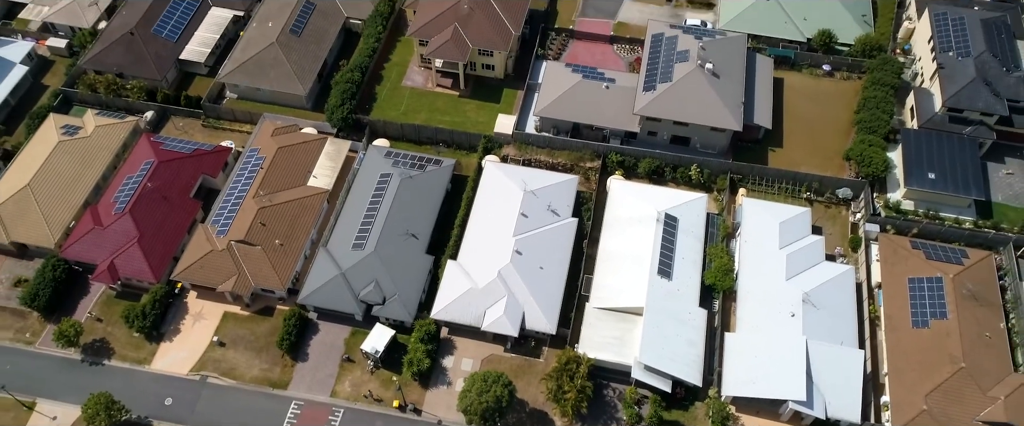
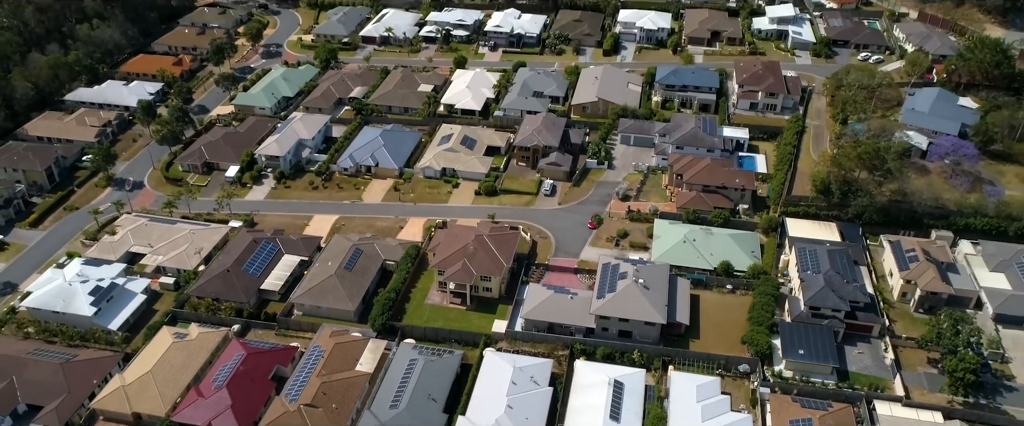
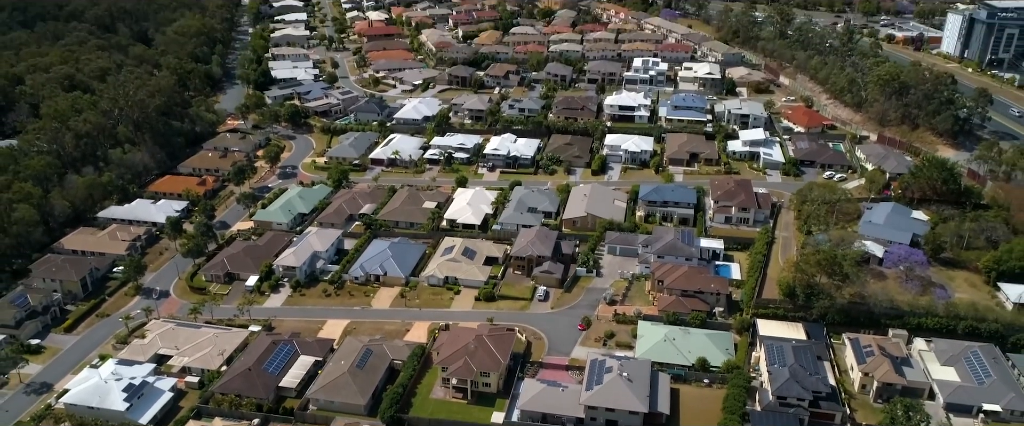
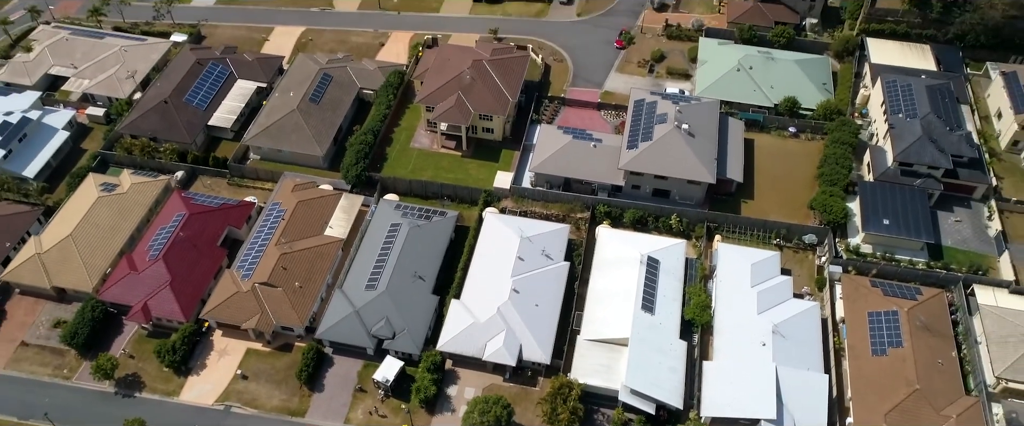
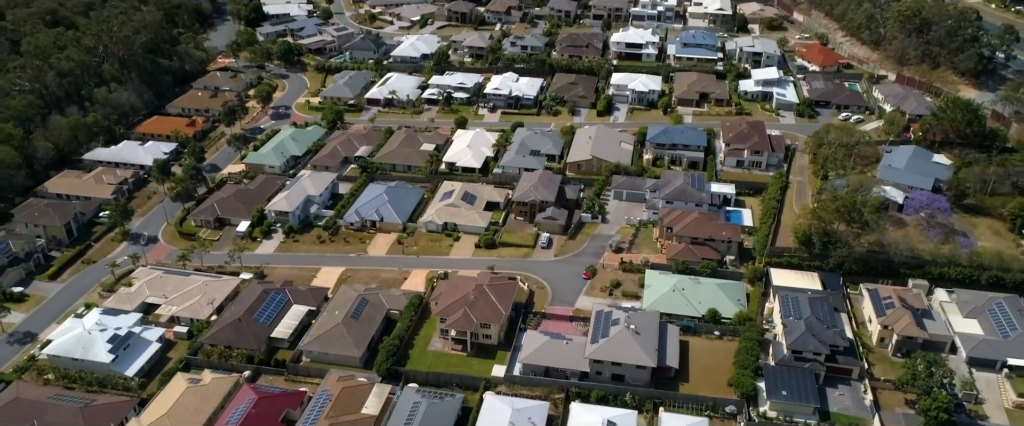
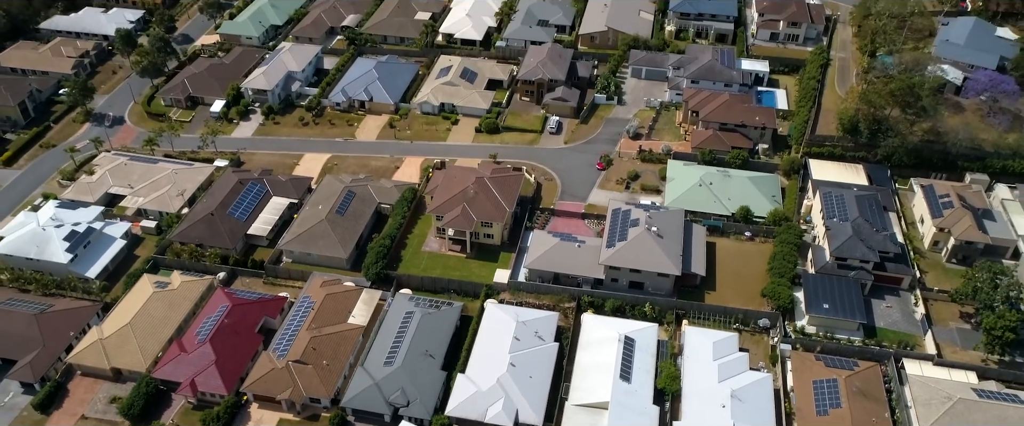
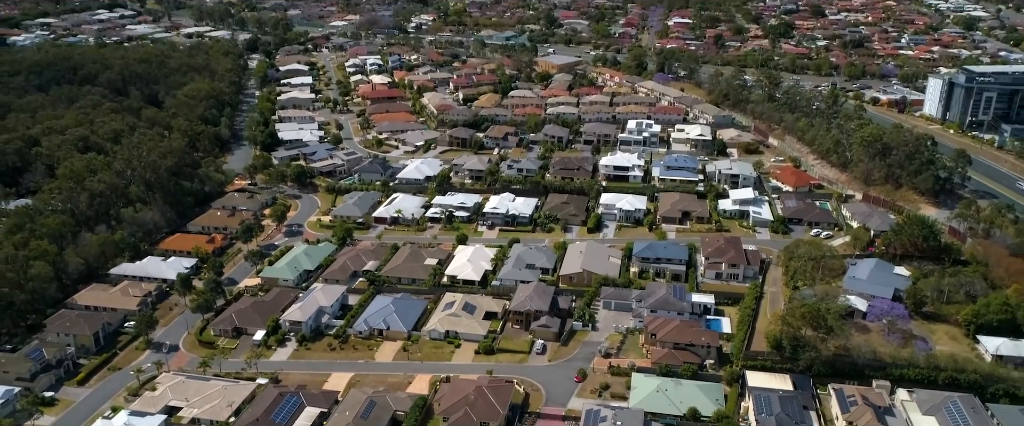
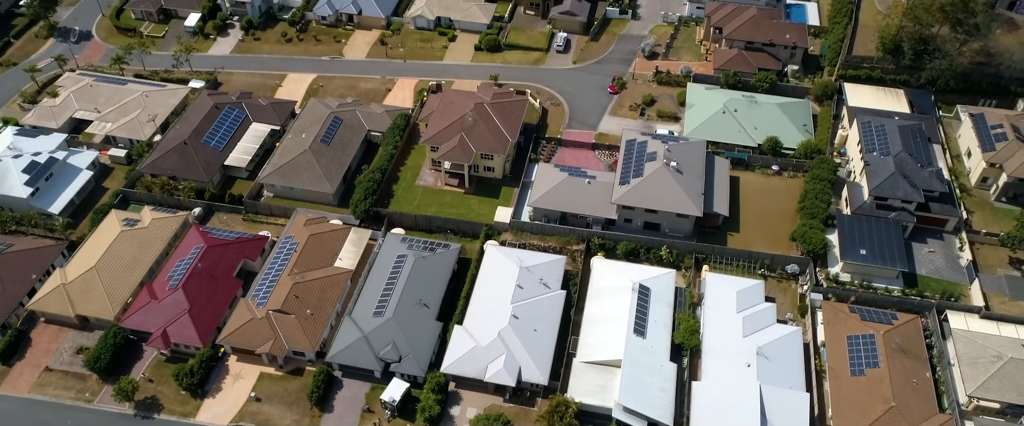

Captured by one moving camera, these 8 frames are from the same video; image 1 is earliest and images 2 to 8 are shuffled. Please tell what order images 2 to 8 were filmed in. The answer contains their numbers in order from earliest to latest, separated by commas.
4, 8, 6, 2, 5, 3, 7
